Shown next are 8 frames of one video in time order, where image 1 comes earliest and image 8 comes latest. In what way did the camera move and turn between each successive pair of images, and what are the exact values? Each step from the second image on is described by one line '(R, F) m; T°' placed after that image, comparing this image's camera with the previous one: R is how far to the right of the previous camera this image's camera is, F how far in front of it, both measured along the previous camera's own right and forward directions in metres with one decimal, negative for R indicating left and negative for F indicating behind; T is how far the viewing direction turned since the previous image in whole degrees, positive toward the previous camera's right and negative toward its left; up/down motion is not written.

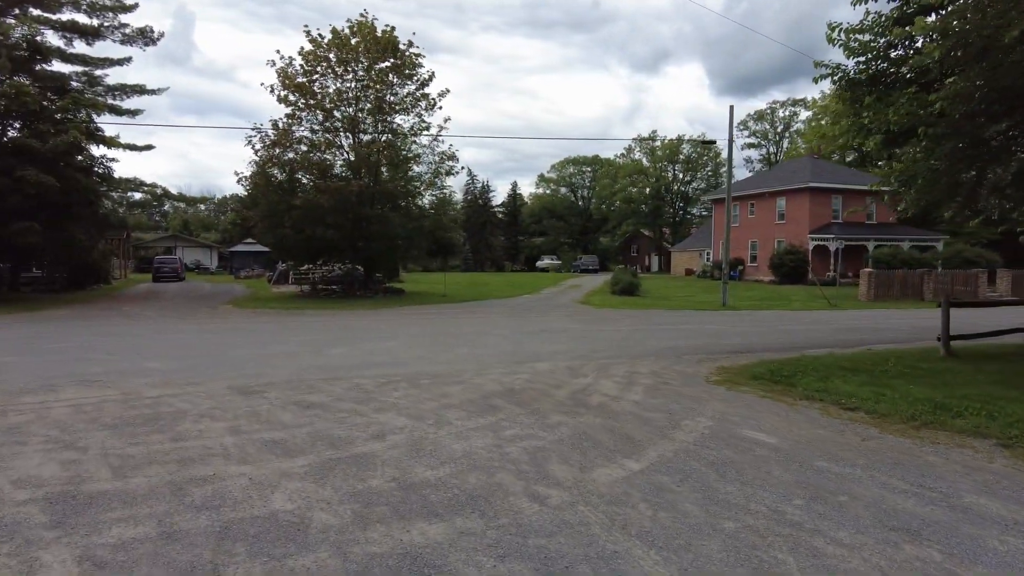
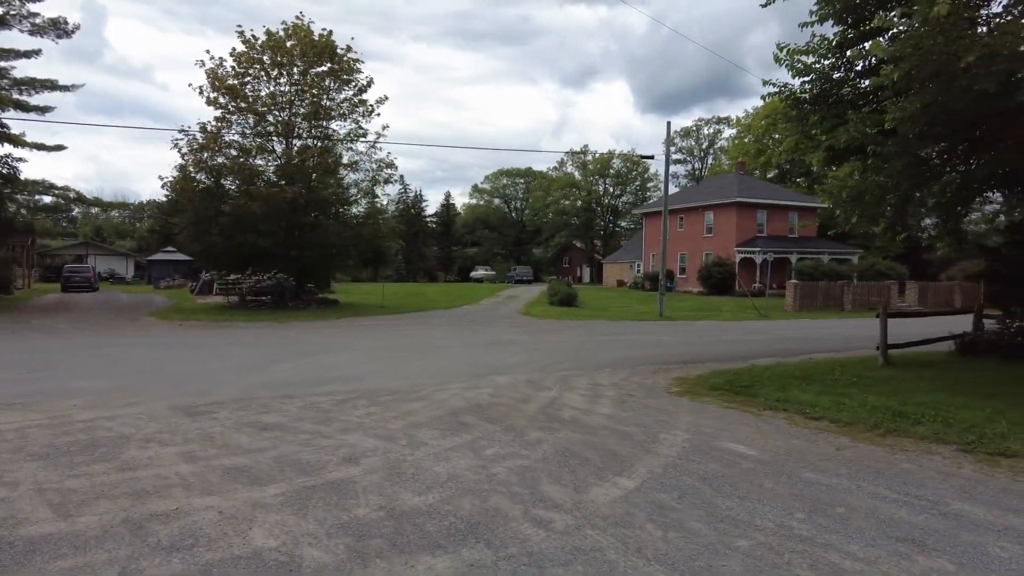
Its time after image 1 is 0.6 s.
(-0.5, +0.3) m; +6°
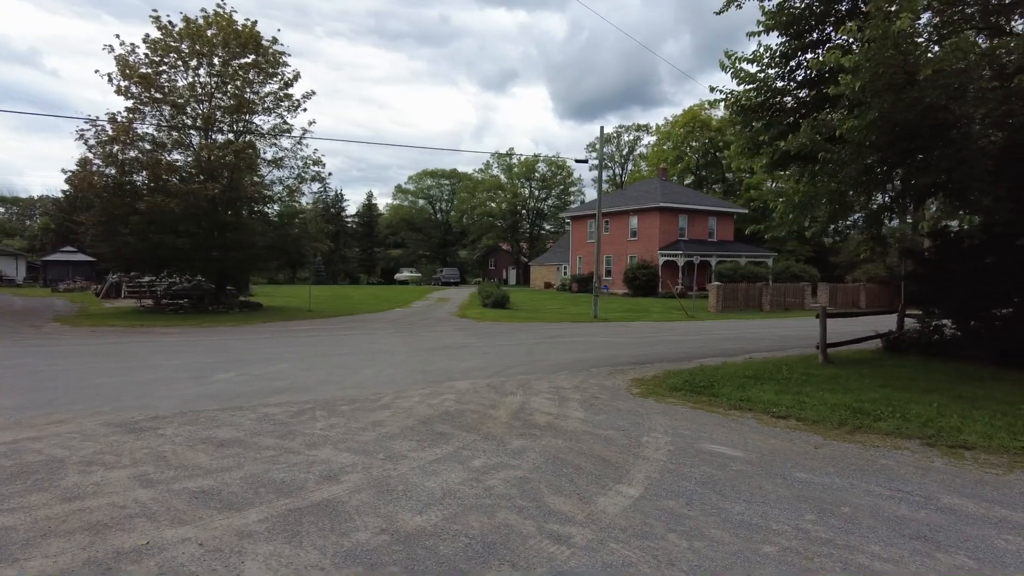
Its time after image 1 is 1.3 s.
(-0.7, +0.3) m; +7°
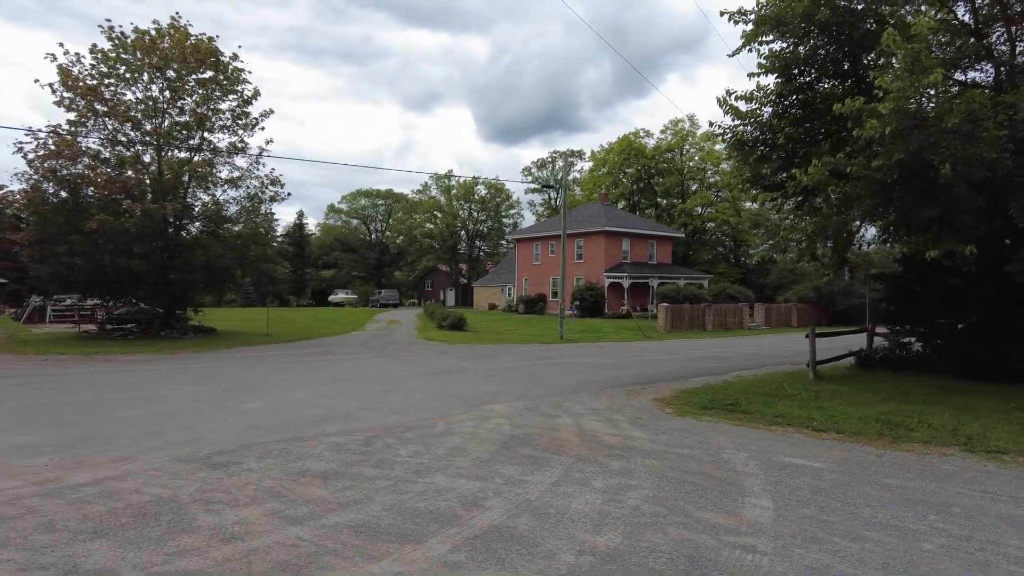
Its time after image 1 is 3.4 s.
(-1.9, -0.1) m; +8°
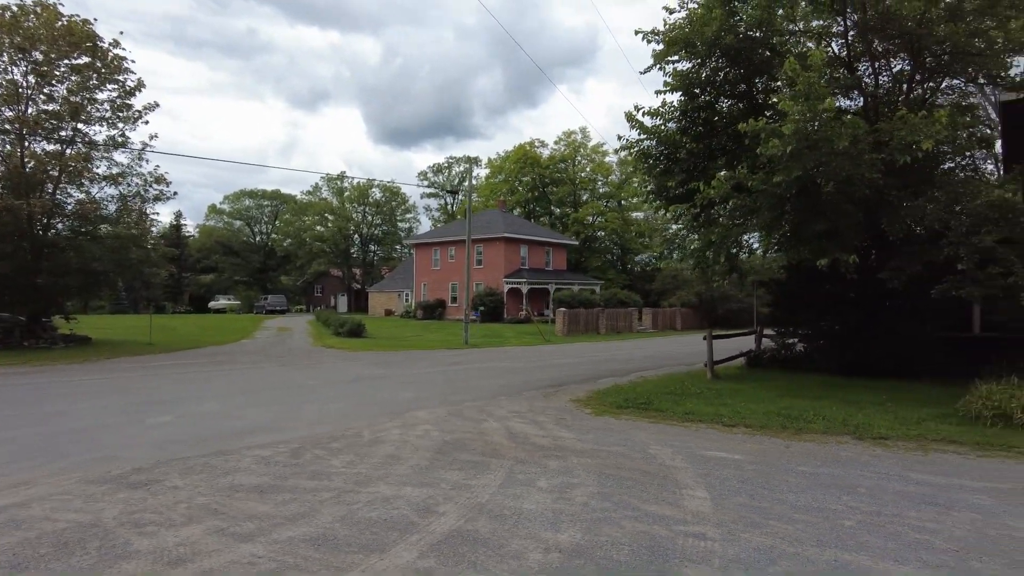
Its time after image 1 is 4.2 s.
(-0.6, 0.0) m; +10°
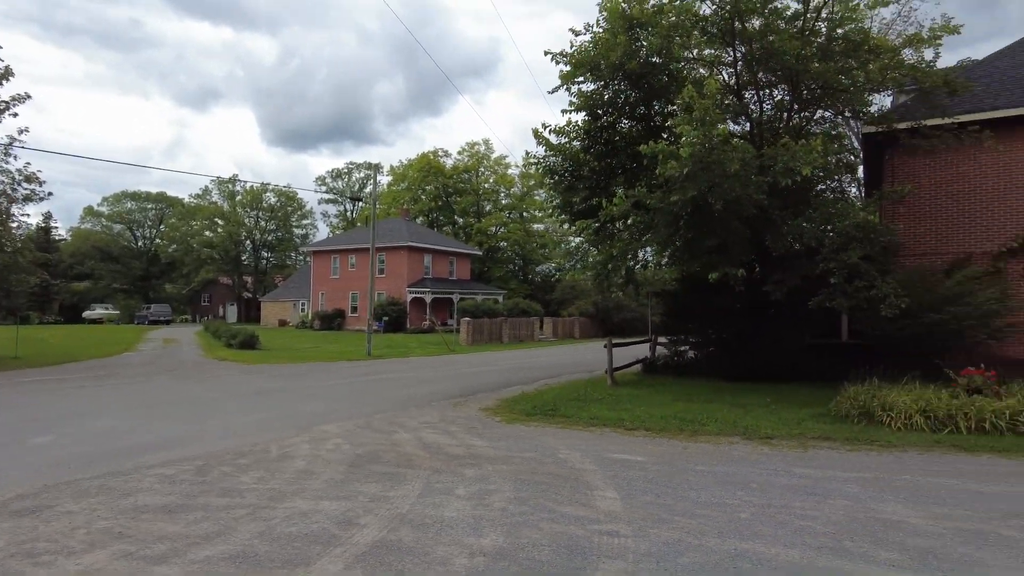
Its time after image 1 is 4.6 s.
(-0.2, -0.2) m; +9°
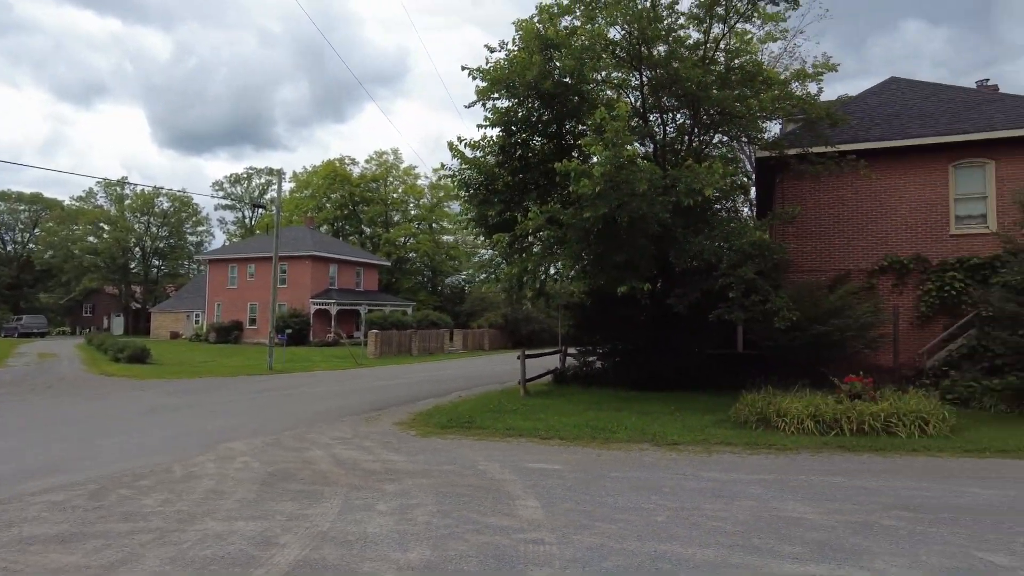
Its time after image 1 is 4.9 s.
(-0.2, -0.1) m; +8°
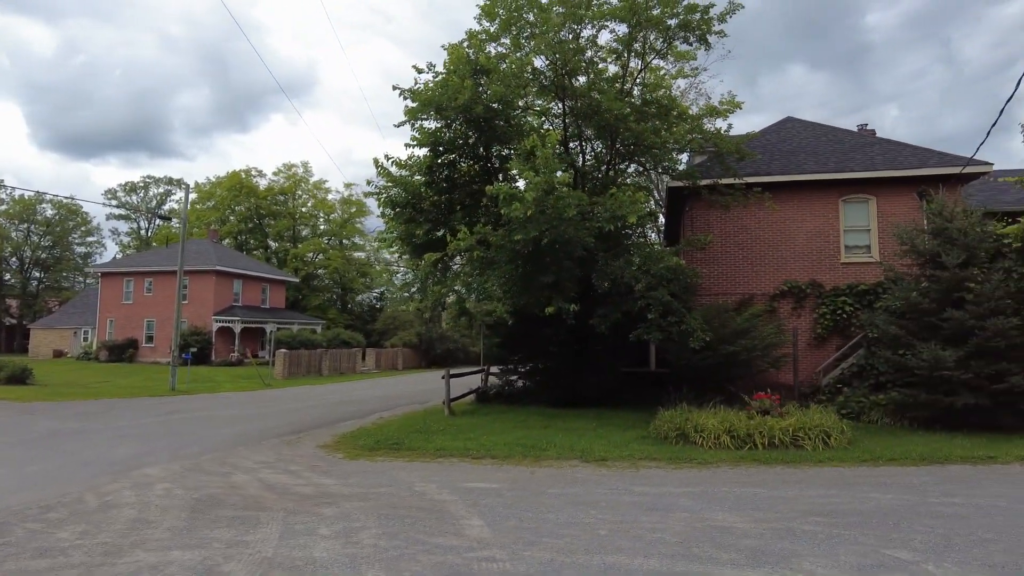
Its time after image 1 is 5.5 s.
(-0.4, -0.1) m; +8°
